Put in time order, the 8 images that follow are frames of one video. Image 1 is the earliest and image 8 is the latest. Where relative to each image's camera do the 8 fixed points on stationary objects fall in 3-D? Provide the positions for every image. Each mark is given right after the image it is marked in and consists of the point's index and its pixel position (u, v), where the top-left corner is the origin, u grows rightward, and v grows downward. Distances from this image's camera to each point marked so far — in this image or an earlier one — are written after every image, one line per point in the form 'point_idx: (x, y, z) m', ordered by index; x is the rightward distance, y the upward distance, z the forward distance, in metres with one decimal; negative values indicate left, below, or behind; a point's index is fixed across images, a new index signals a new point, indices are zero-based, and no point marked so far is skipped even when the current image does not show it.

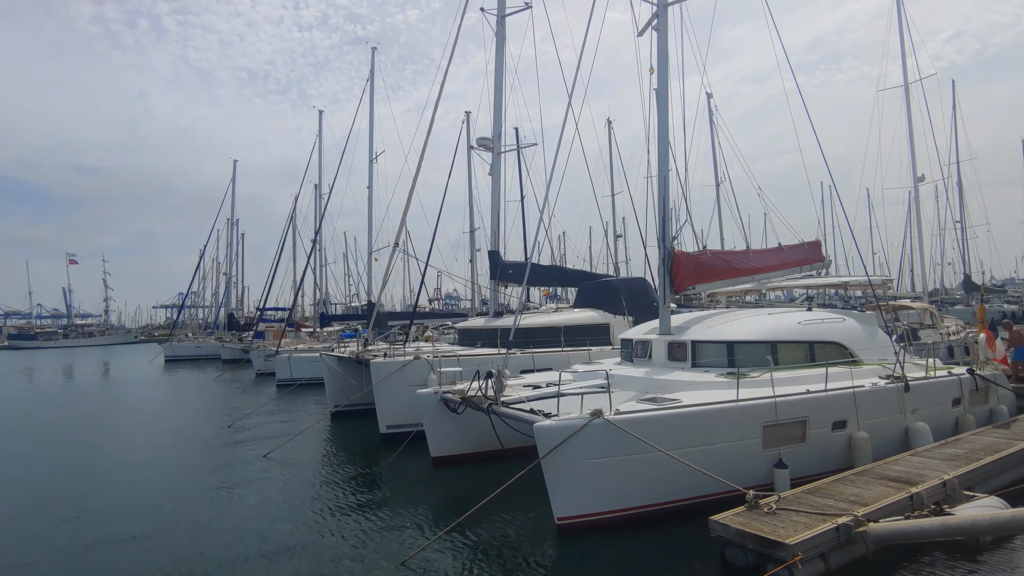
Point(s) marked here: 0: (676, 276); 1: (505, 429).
0: (+2.3, +0.2, +8.3) m
1: (-0.1, -1.8, +7.9) m
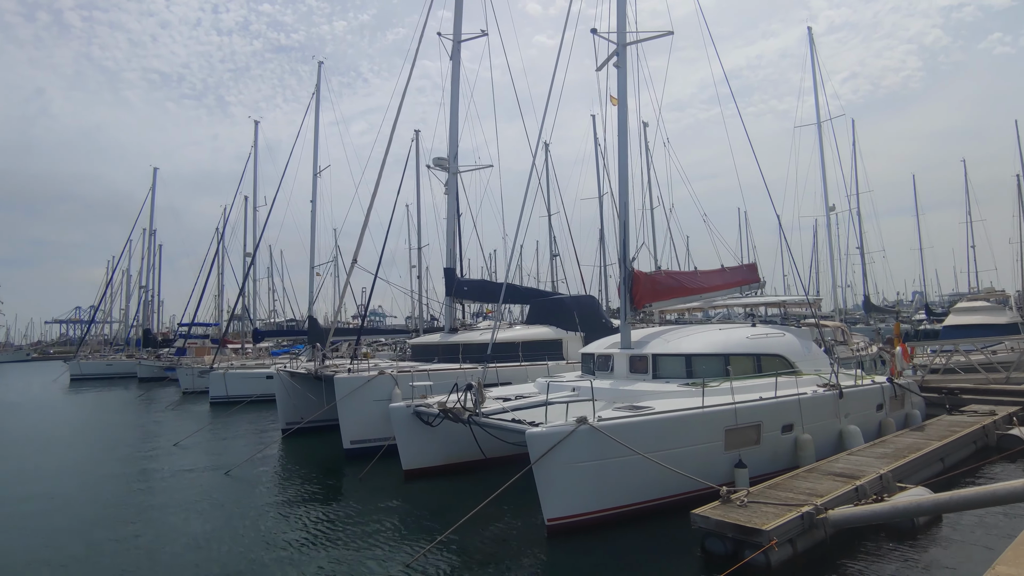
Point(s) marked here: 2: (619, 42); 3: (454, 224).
0: (+1.8, -0.1, +8.9) m
1: (-0.5, -2.1, +8.2) m
2: (+1.7, +3.9, +9.5) m
3: (-1.3, +1.4, +13.8) m
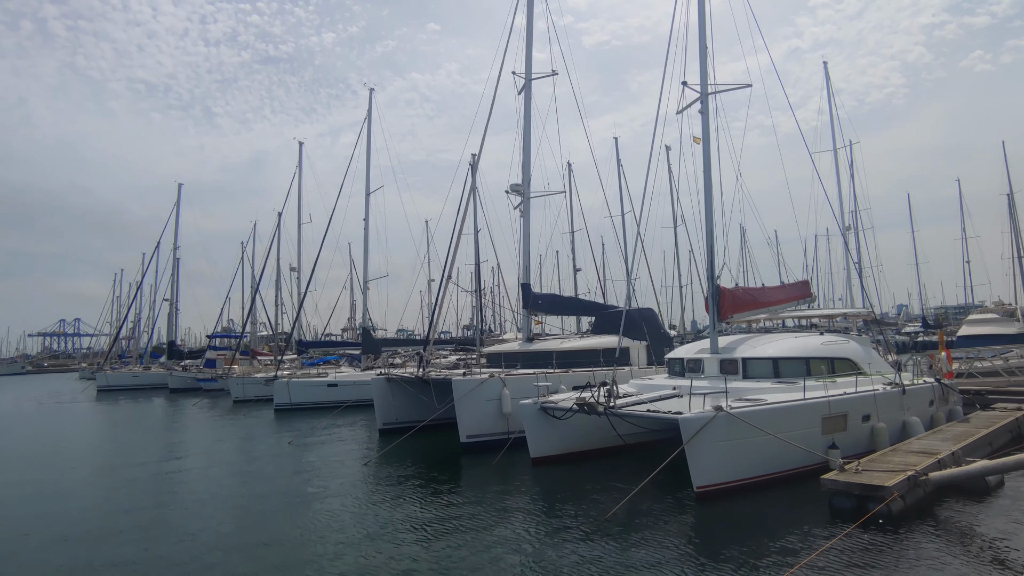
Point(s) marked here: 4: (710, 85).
0: (+3.6, -0.3, +10.4) m
1: (+1.3, -2.3, +9.7) m
2: (+3.5, +3.6, +11.1) m
3: (+0.4, +1.1, +15.3) m
4: (+3.7, +3.8, +11.3) m
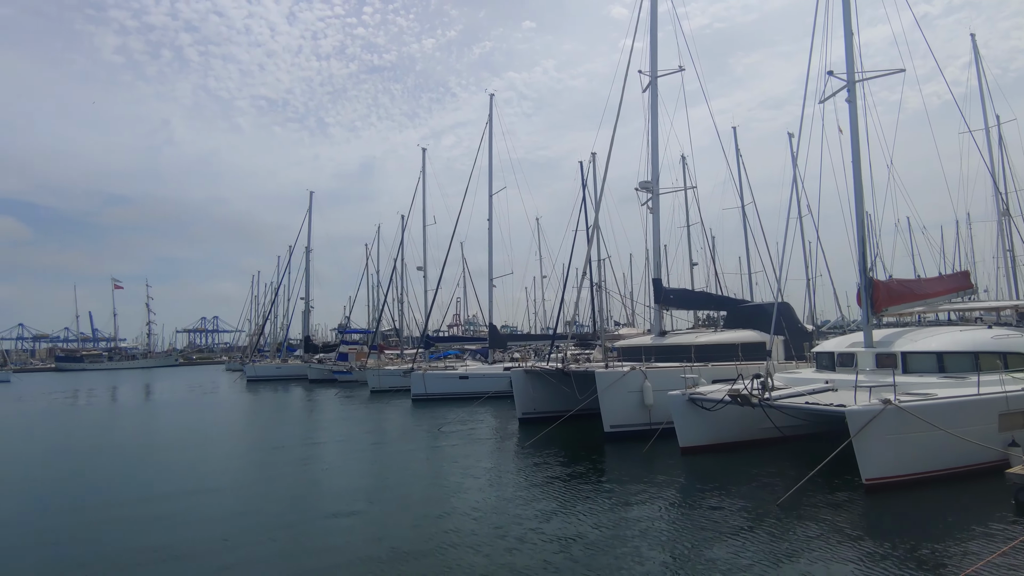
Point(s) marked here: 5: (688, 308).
0: (+6.1, -0.2, +10.2) m
1: (+3.7, -2.2, +9.8) m
2: (+6.1, +3.7, +10.9) m
3: (+3.7, +1.2, +15.6) m
4: (+6.3, +3.9, +11.1) m
5: (+4.3, -0.5, +14.8) m
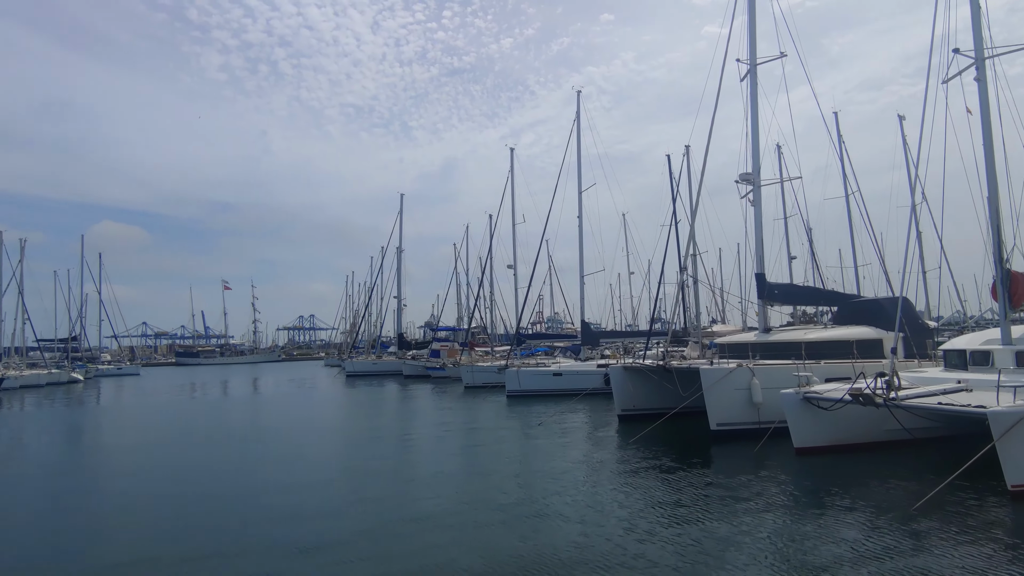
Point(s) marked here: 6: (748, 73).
0: (+7.8, -0.1, +9.4) m
1: (+5.5, -2.1, +9.4) m
2: (+7.8, +3.8, +10.1) m
3: (+6.1, +1.3, +15.1) m
4: (+8.1, +4.0, +10.3) m
5: (+6.6, -0.4, +14.2) m
6: (+6.1, +5.5, +15.6) m
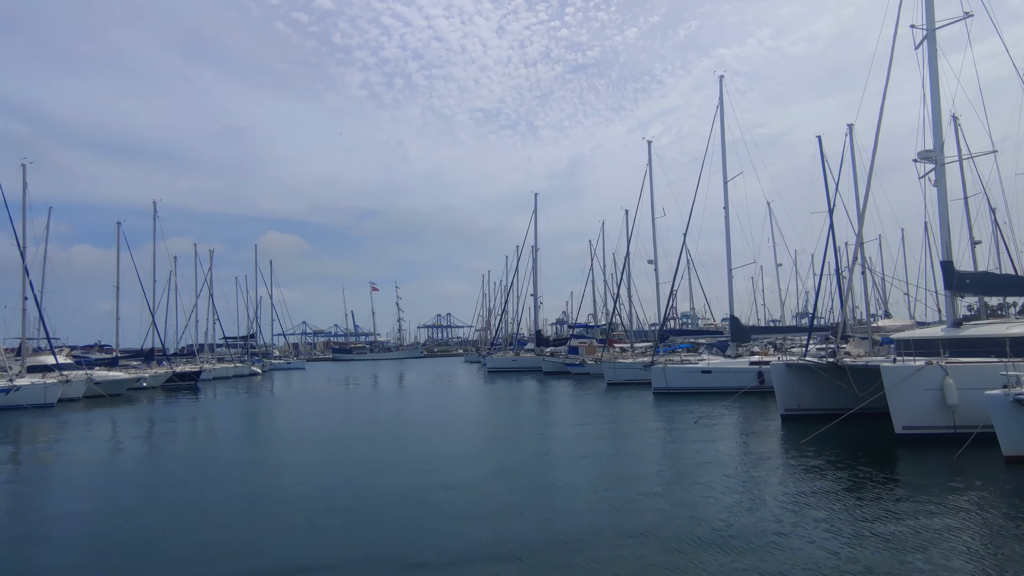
0: (+10.1, +0.1, +7.7) m
1: (+7.9, -1.9, +8.1) m
2: (+10.2, +4.1, +8.3) m
3: (+9.6, +1.5, +13.5) m
4: (+10.4, +4.3, +8.4) m
5: (+10.0, -0.1, +12.6) m
6: (+9.6, +5.8, +14.1) m
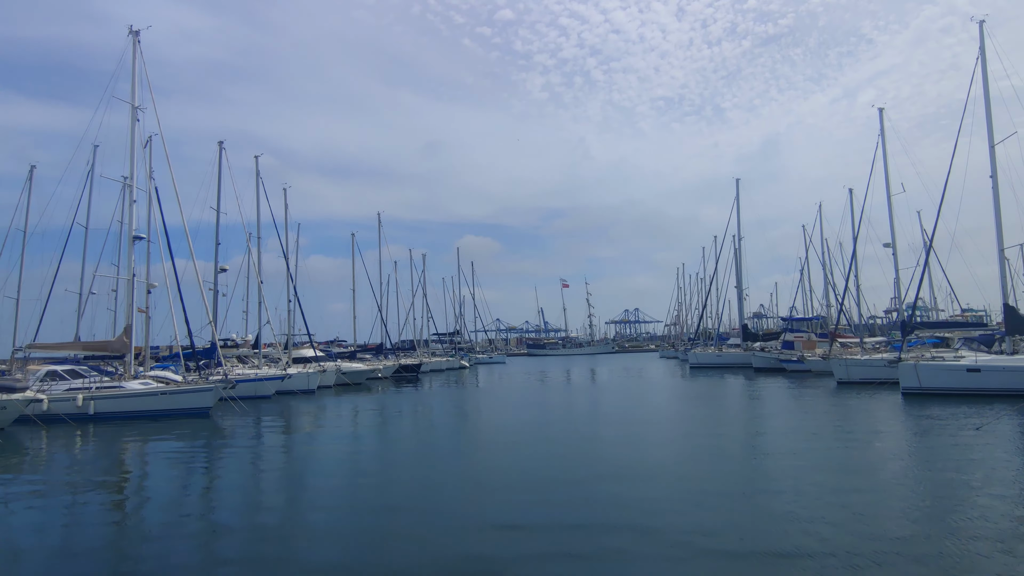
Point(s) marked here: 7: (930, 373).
0: (+12.8, +0.6, +4.2) m
1: (+10.8, -1.6, +5.3) m
2: (+12.9, +4.5, +4.8) m
3: (+14.0, +2.0, +9.9) m
4: (+13.2, +4.7, +4.8) m
5: (+14.1, +0.3, +8.9) m
6: (+14.1, +6.2, +10.4) m
7: (+13.2, -2.7, +19.3) m
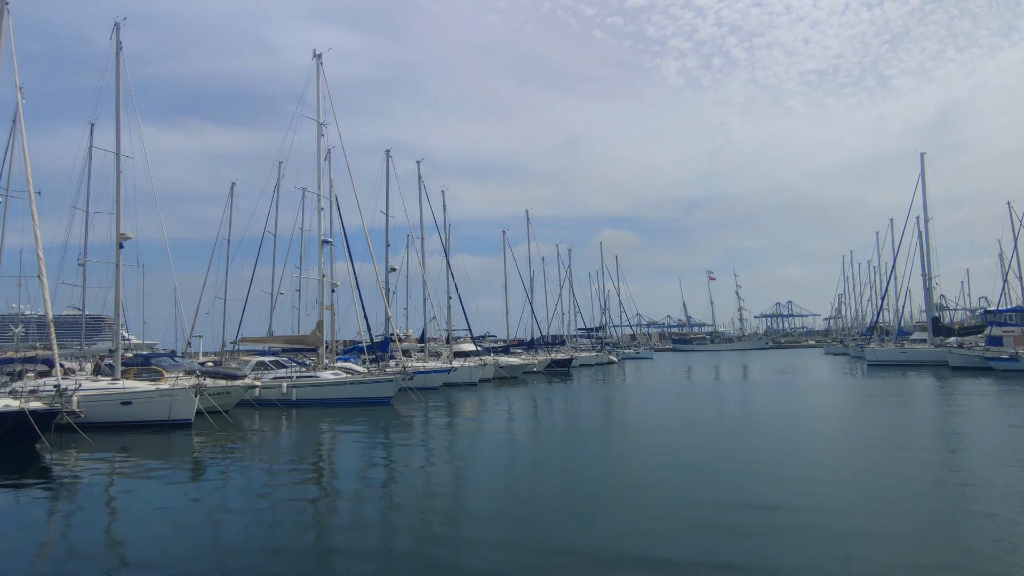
0: (+14.2, +0.9, +1.1) m
1: (+12.6, -1.3, +2.6) m
2: (+14.4, +4.8, +1.6) m
3: (+16.7, +2.4, +6.4) m
4: (+14.7, +5.0, +1.5) m
5: (+16.6, +0.7, +5.4) m
6: (+16.8, +6.6, +6.8) m
7: (+18.1, -2.2, +15.7) m
